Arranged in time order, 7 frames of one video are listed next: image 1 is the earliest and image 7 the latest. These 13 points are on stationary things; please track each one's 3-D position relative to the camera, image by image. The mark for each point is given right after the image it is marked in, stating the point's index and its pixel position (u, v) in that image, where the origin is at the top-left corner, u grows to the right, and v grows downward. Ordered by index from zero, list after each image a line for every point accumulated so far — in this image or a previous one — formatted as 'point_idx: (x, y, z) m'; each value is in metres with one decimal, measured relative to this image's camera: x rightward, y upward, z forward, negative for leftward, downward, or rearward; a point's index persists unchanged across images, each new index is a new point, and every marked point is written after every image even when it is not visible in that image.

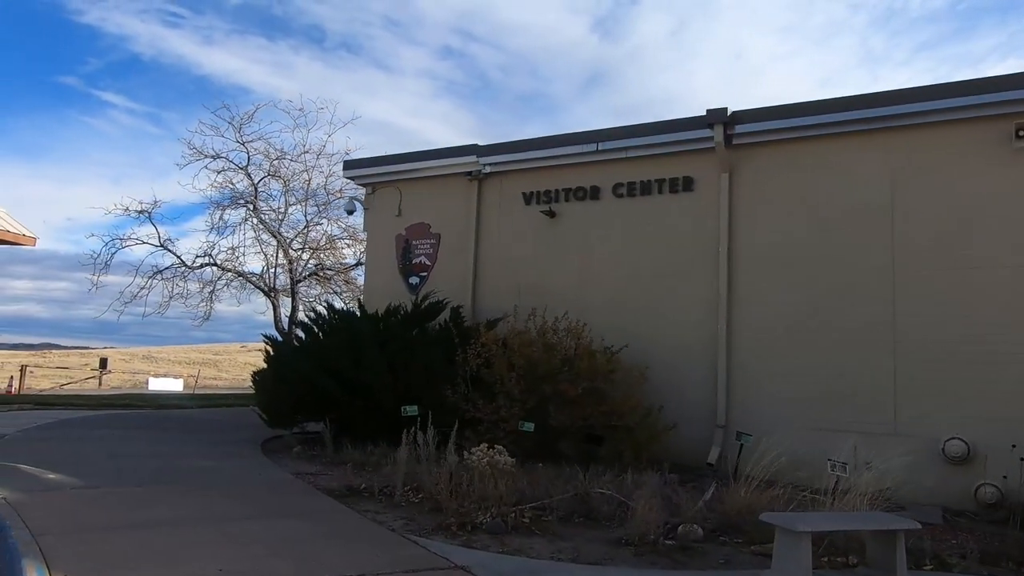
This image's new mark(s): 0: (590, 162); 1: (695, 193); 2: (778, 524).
0: (+1.4, +2.3, +13.8) m
1: (+3.1, +1.6, +12.9) m
2: (+2.1, -1.9, +6.0) m
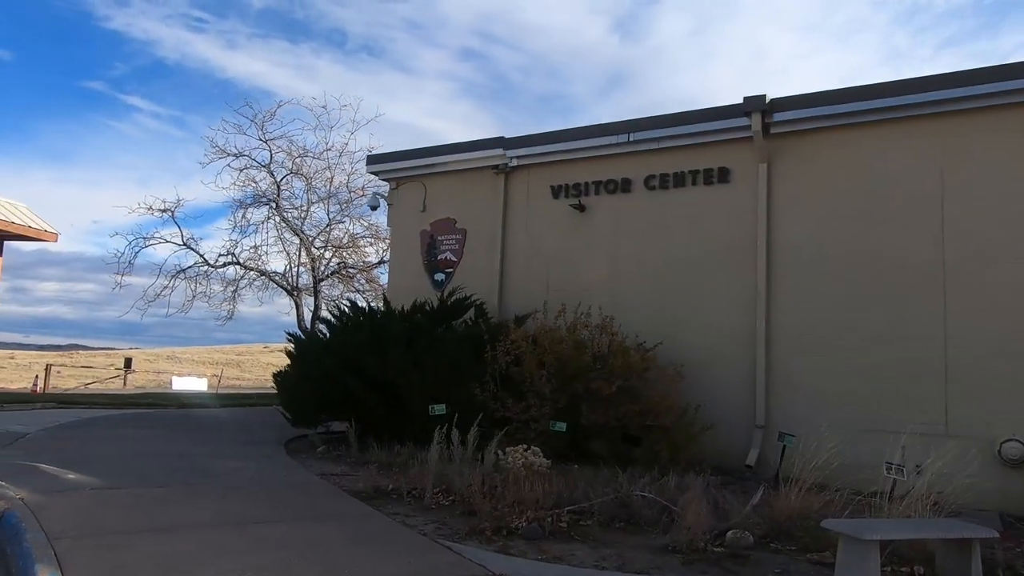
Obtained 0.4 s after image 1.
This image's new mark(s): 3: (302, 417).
0: (+1.9, +2.4, +13.4) m
1: (+3.6, +1.7, +12.4) m
2: (+2.4, -1.8, +5.5) m
3: (-3.2, -2.0, +11.6) m
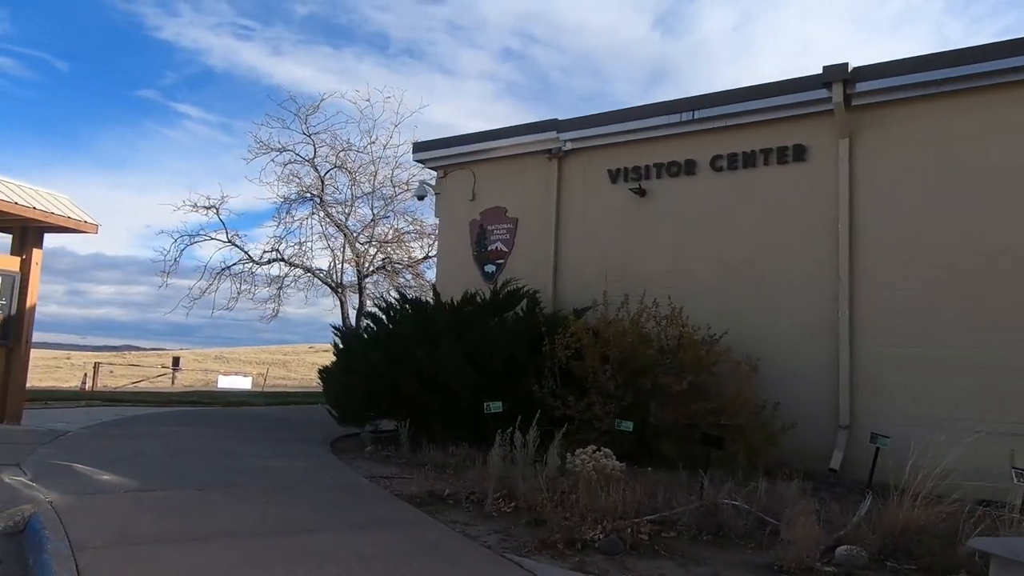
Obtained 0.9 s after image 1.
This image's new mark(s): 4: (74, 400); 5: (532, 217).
0: (+2.9, +2.6, +12.4) m
1: (+4.5, +1.9, +11.4) m
2: (+2.9, -1.6, +4.6) m
3: (-2.4, -1.9, +10.9) m
4: (-8.8, -2.3, +15.2) m
5: (+0.4, +1.3, +14.1) m
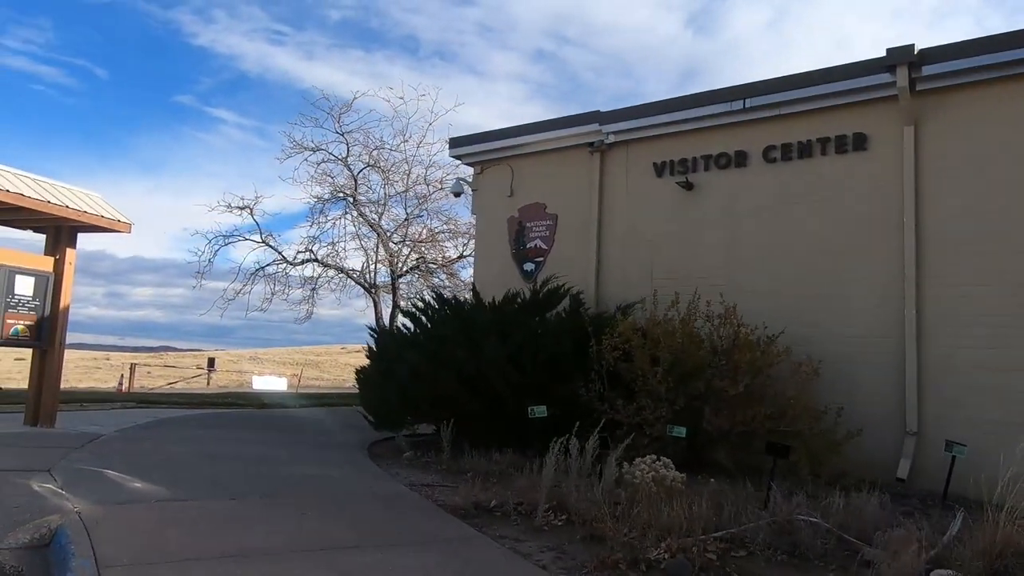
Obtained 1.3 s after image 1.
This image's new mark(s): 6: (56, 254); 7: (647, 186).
0: (+3.5, +2.6, +11.8) m
1: (+5.1, +1.9, +10.7) m
2: (+3.3, -1.6, +3.9) m
3: (-1.8, -1.8, +10.5) m
4: (-8.1, -2.3, +15.0) m
5: (+1.1, +1.4, +13.6) m
6: (-7.1, +0.5, +11.7) m
7: (+2.3, +1.7, +12.8) m
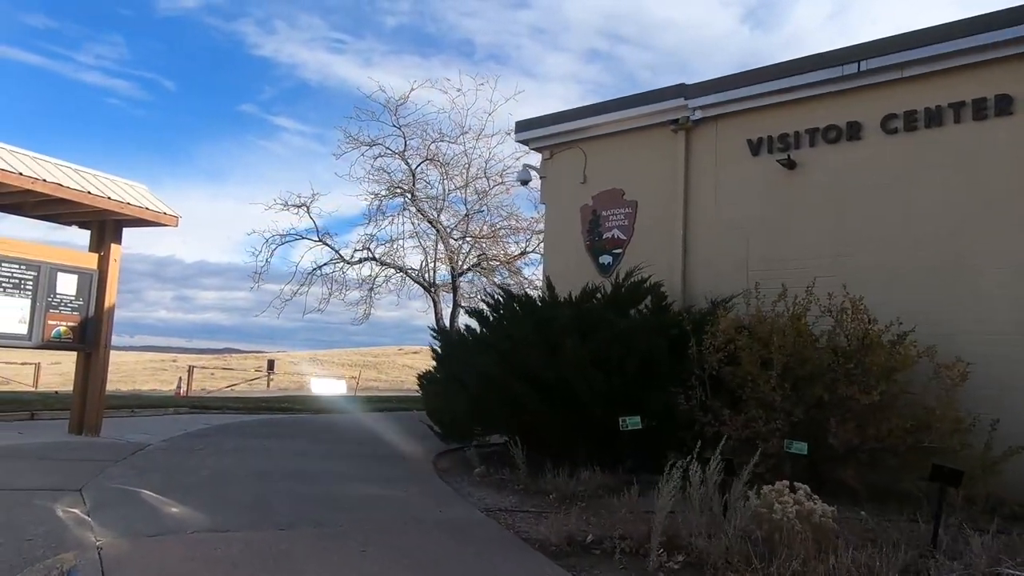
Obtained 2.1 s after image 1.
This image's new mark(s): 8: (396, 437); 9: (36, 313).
0: (+4.6, +2.7, +10.3) m
1: (+6.1, +2.1, +9.1) m
2: (+3.8, -1.4, +2.4) m
3: (-0.7, -1.8, +9.4) m
4: (-6.7, -2.3, +14.3) m
5: (+2.3, +1.4, +12.3) m
6: (-6.0, +0.6, +10.9) m
7: (+3.5, +1.9, +11.3) m
8: (-1.8, -2.3, +11.8) m
9: (-6.3, -0.3, +9.9) m
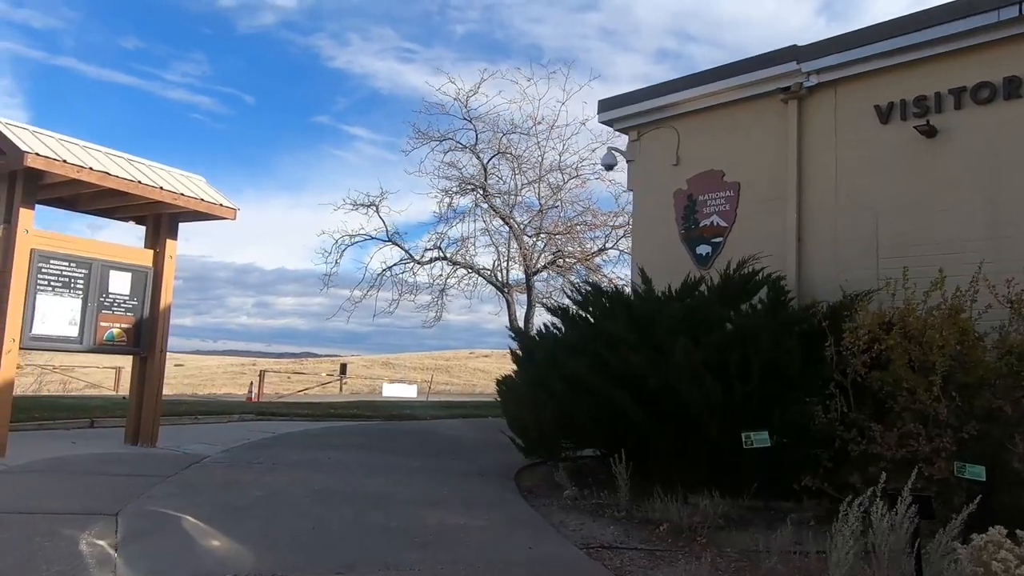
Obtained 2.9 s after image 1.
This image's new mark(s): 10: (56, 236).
0: (+5.6, +2.9, +8.6) m
1: (+7.0, +2.2, +7.2) m
2: (+4.2, -1.3, +0.8) m
3: (+0.3, -1.7, +8.2) m
4: (-5.2, -2.3, +13.6) m
5: (+3.6, +1.5, +10.7) m
6: (-4.8, +0.6, +10.2) m
7: (+4.6, +2.0, +9.7) m
8: (-0.6, -2.3, +10.7) m
9: (-5.2, -0.3, +9.2) m
10: (-5.5, +0.6, +9.0) m
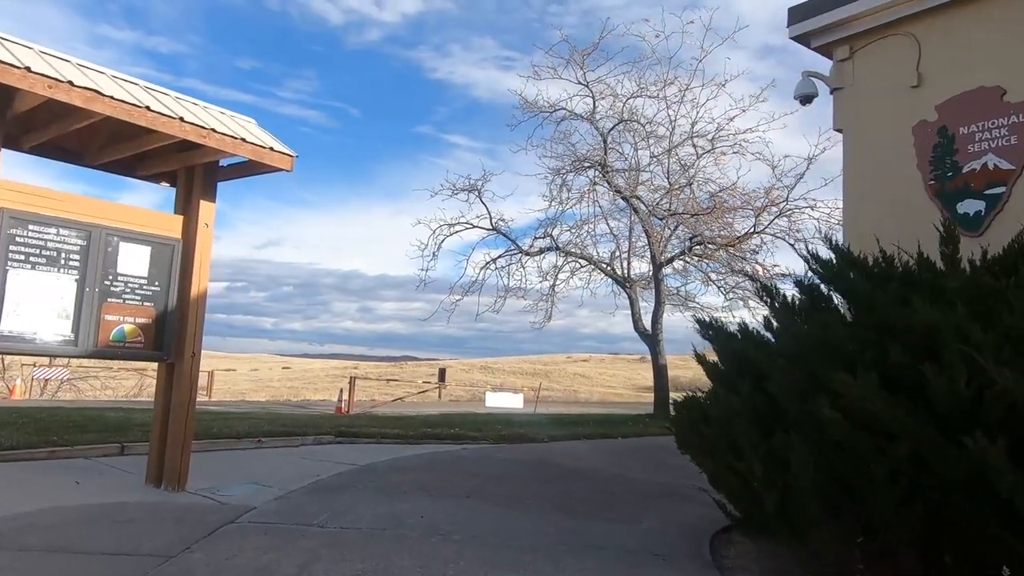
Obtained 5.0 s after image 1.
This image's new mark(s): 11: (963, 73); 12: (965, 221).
0: (+7.0, +3.1, +4.5) m
1: (+8.2, +2.5, +3.0) m
2: (+4.6, -1.0, -3.0) m
3: (+1.6, -1.5, +4.7) m
4: (-3.0, -2.1, +10.9) m
5: (+5.2, +1.8, +6.9) m
6: (-3.2, +0.8, +7.4) m
7: (+6.1, +2.2, +5.8) m
8: (+1.1, -2.1, +7.3) m
9: (-3.7, -0.1, +6.4) m
10: (-4.0, +0.8, +6.3) m
11: (+4.6, +2.3, +7.7) m
12: (+4.6, +0.7, +7.6) m
